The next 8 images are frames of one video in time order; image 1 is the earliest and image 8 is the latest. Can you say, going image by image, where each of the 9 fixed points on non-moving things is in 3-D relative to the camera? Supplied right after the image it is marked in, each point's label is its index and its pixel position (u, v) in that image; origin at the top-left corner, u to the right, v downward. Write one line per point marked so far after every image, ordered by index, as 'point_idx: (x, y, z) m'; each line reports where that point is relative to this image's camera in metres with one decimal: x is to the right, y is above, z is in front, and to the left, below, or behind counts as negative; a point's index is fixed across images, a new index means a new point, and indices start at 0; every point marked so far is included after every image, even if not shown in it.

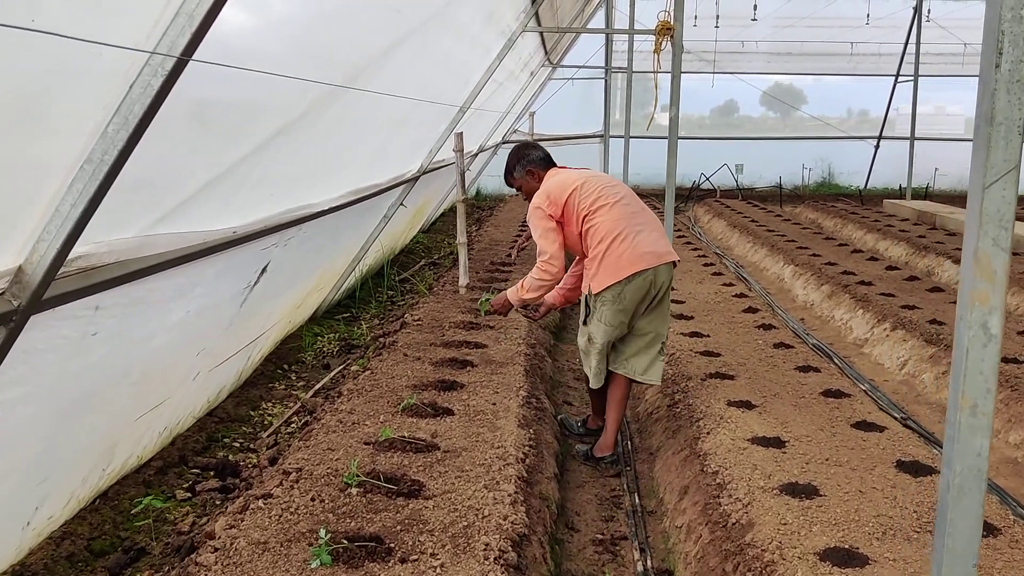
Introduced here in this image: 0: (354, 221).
0: (-0.8, +0.4, +5.2) m
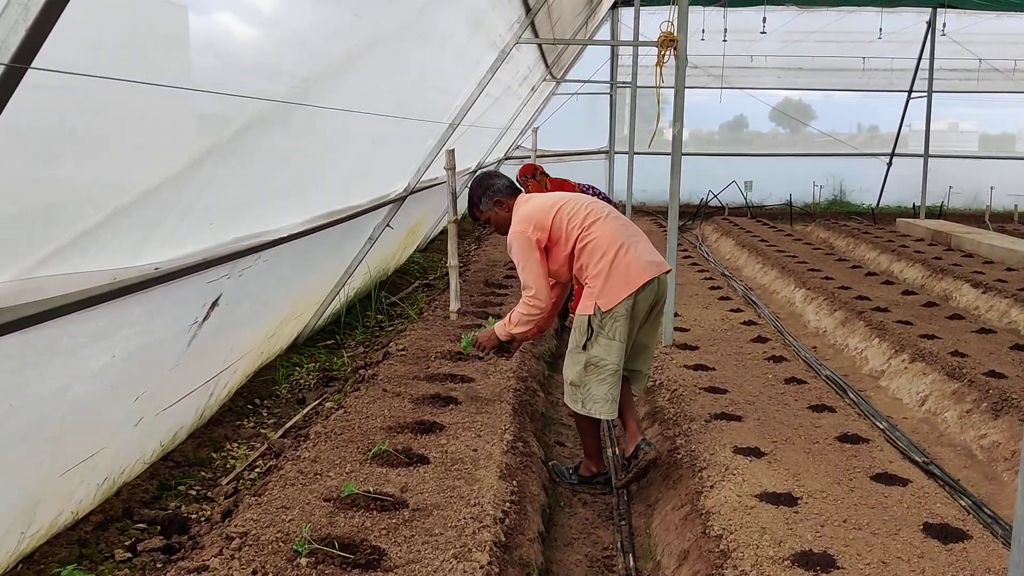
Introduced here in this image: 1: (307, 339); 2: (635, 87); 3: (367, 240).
0: (-0.9, +0.2, +4.9) m
1: (-1.2, -0.3, +6.0) m
2: (+1.4, +2.3, +11.3) m
3: (-0.8, +0.3, +5.8) m
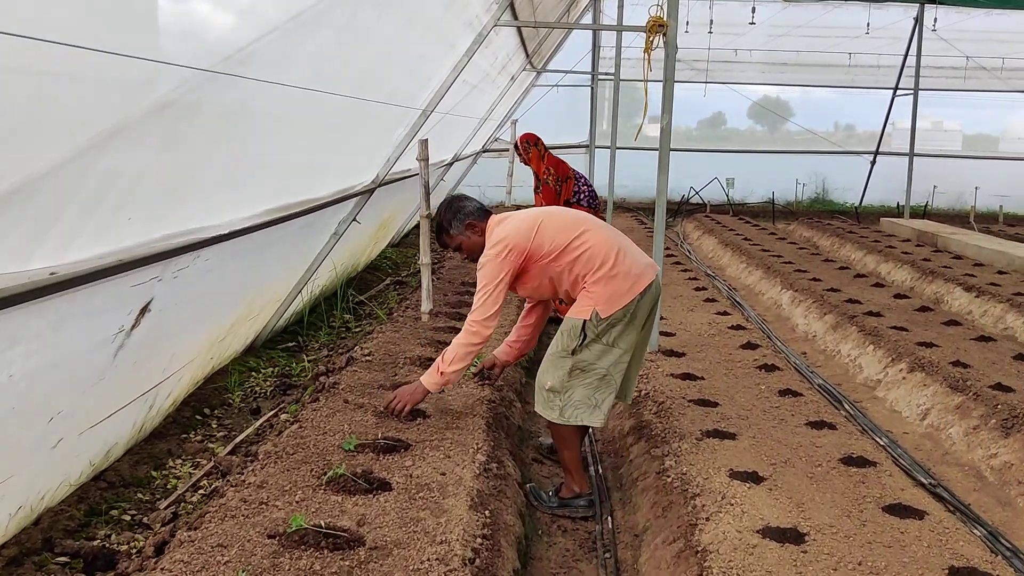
0: (-1.0, +0.2, +4.5) m
1: (-1.4, -0.3, +5.5) m
2: (+1.1, +2.3, +10.9) m
3: (-1.0, +0.3, +5.4) m
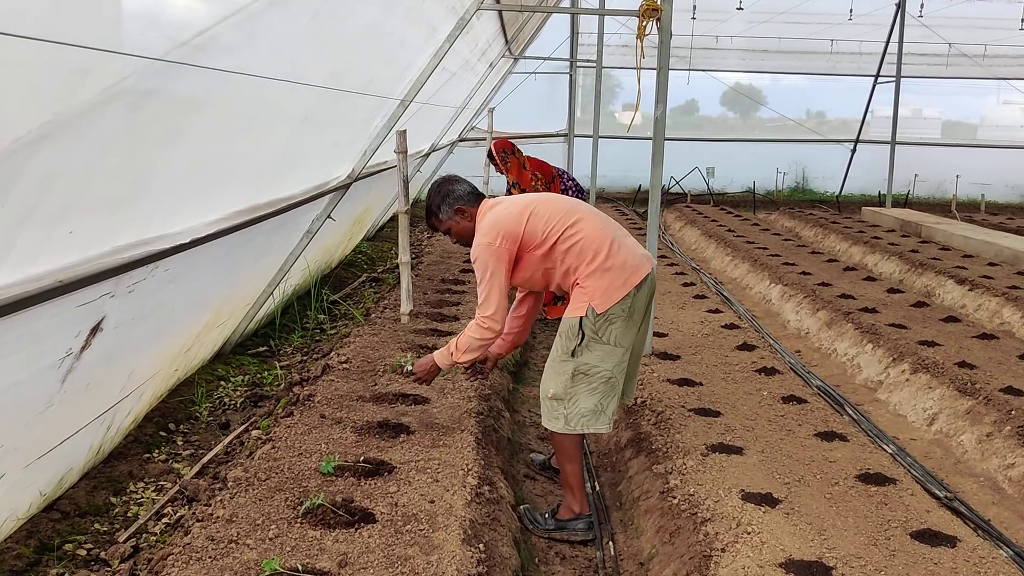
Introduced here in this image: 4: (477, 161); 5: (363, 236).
0: (-1.0, +0.2, +4.1) m
1: (-1.4, -0.3, +5.2) m
2: (+0.9, +2.3, +10.7) m
3: (-1.0, +0.3, +5.1) m
4: (-0.5, +1.7, +13.5) m
5: (-1.3, +0.4, +8.5) m
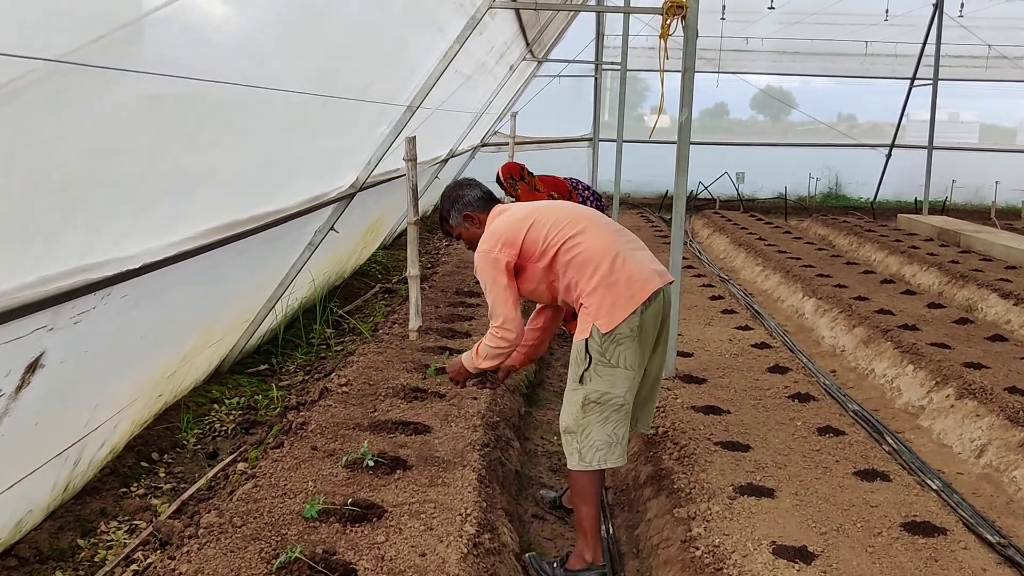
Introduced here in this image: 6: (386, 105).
0: (-1.0, +0.1, +3.8) m
1: (-1.4, -0.4, +4.9) m
2: (+1.1, +2.2, +10.3) m
3: (-1.0, +0.2, +4.8) m
4: (-0.2, +1.6, +13.1) m
5: (-1.1, +0.4, +8.2) m
6: (-0.6, +0.8, +4.4) m
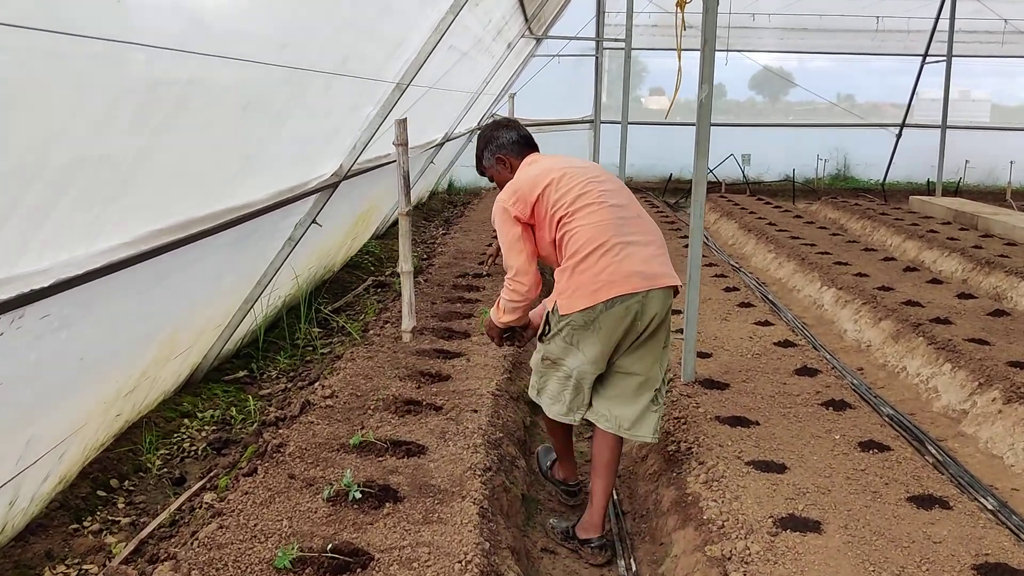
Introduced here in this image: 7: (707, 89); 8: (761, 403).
0: (-1.0, +0.1, +3.4) m
1: (-1.4, -0.4, +4.5) m
2: (+1.1, +2.4, +9.8) m
3: (-1.0, +0.2, +4.3) m
4: (-0.2, +1.7, +12.7) m
5: (-1.1, +0.4, +7.8) m
6: (-0.6, +0.8, +4.0) m
7: (+0.8, +0.8, +4.1) m
8: (+1.0, -0.5, +4.1) m
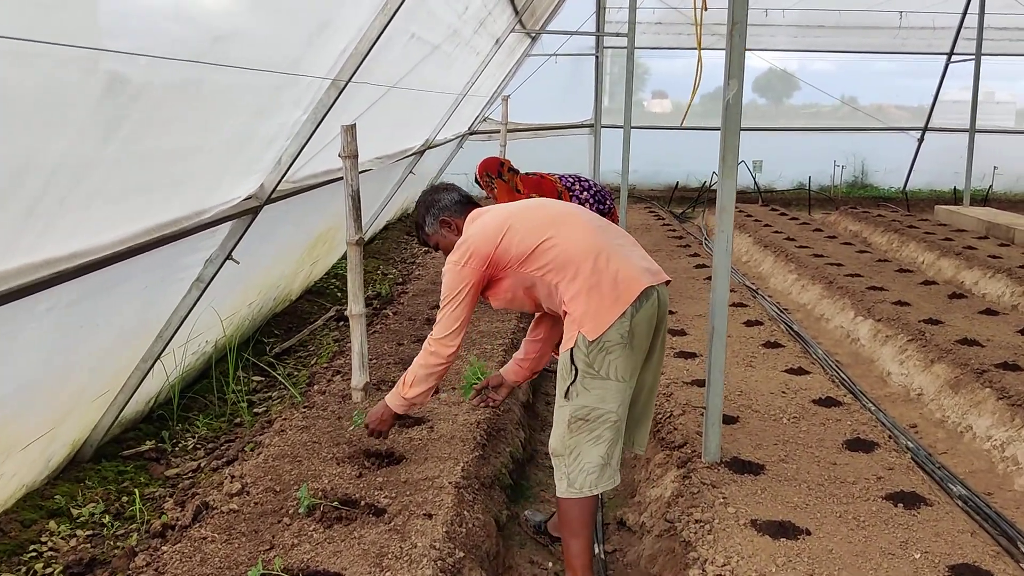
0: (-1.1, -0.1, +2.4) m
1: (-1.4, -0.6, +3.5) m
2: (+1.0, +2.2, +8.9) m
3: (-1.1, 0.0, +3.4) m
4: (-0.3, +1.5, +11.7) m
5: (-1.2, +0.2, +6.8) m
6: (-0.7, +0.6, +3.0) m
7: (+0.7, +0.6, +3.1) m
8: (+0.9, -0.6, +3.1) m
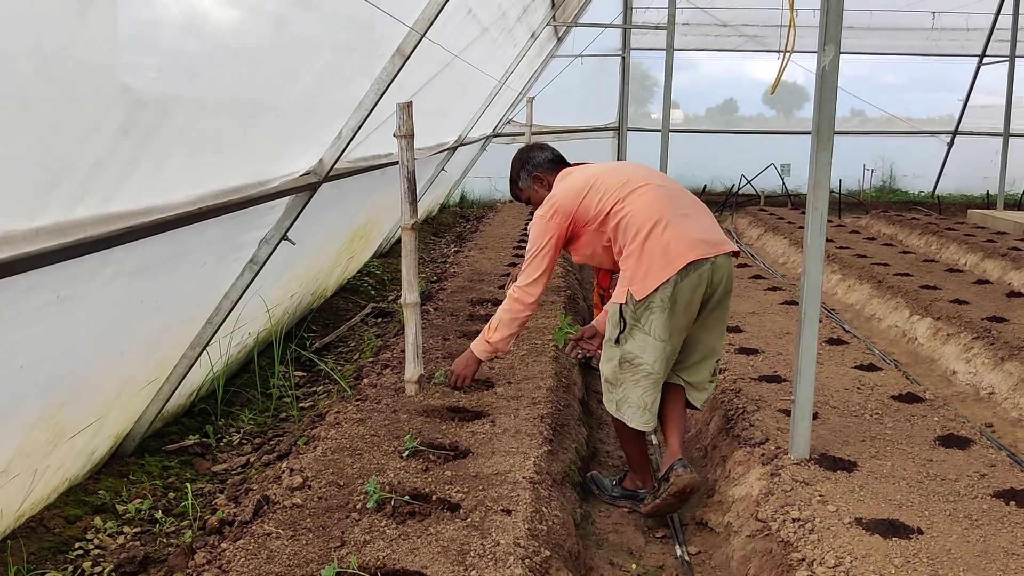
0: (-0.9, 0.0, +2.2) m
1: (-1.2, -0.5, +3.3) m
2: (+1.3, +2.1, +8.7) m
3: (-0.8, +0.1, +3.1) m
4: (0.0, +1.5, +11.5) m
5: (-0.9, +0.2, +6.6) m
6: (-0.4, +0.7, +2.8) m
7: (+0.9, +0.7, +2.9) m
8: (+1.1, -0.6, +2.9) m
